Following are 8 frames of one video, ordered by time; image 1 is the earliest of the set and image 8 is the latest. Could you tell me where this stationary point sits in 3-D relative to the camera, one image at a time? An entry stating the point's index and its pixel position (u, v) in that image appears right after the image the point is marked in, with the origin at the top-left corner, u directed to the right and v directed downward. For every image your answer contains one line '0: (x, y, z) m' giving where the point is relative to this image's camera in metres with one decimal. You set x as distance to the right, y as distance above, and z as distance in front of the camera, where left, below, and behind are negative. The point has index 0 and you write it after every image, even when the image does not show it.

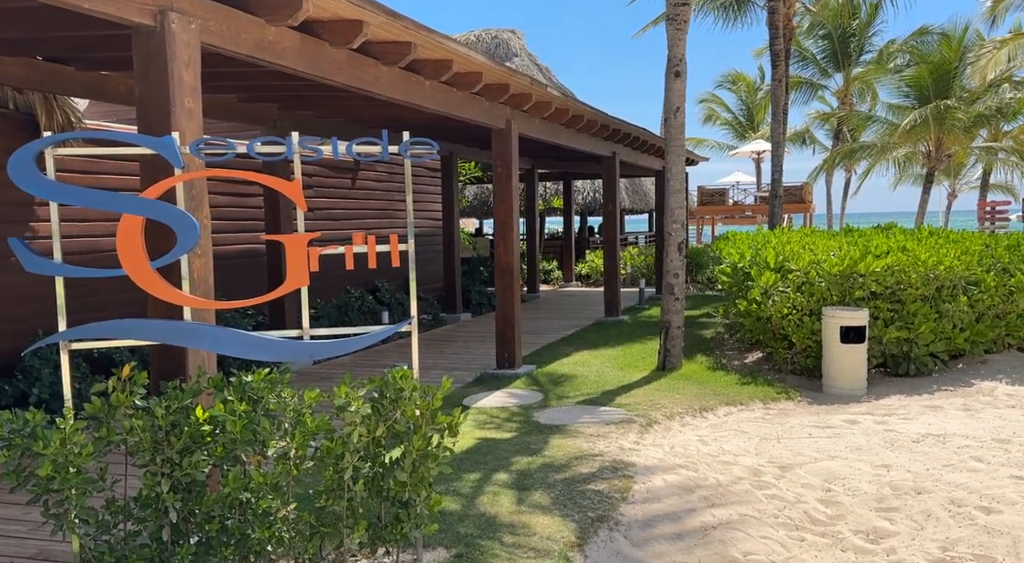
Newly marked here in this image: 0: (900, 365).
0: (+3.6, -0.8, +8.5) m
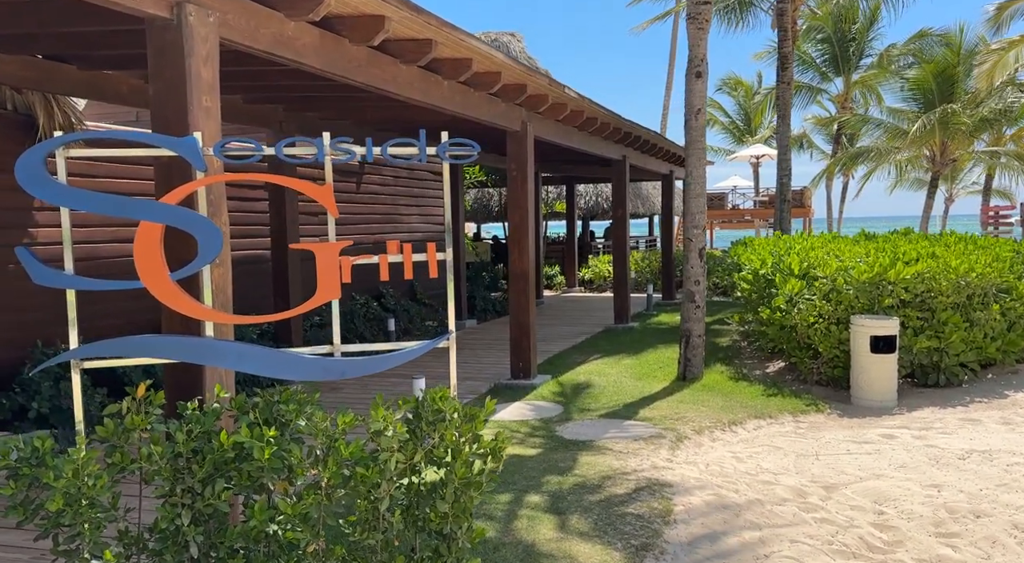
0: (+3.8, -0.9, +8.3) m
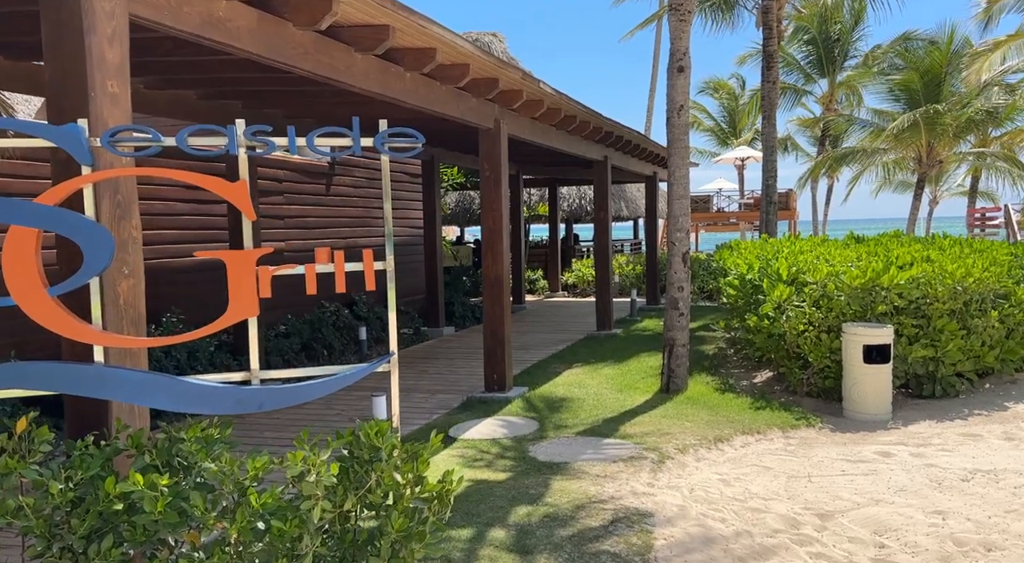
0: (+3.5, -0.9, +7.8) m
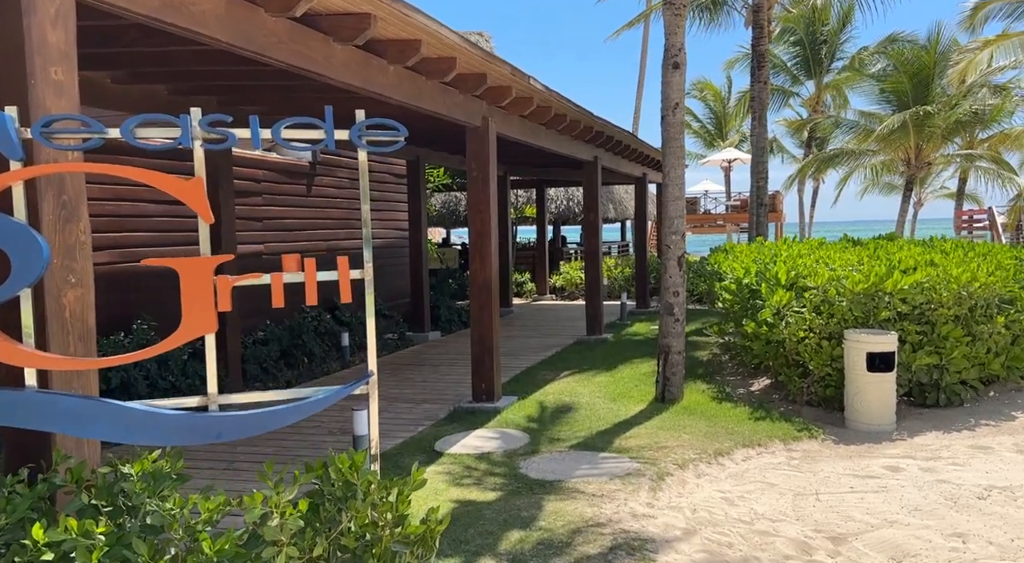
0: (+3.4, -0.9, +7.6) m
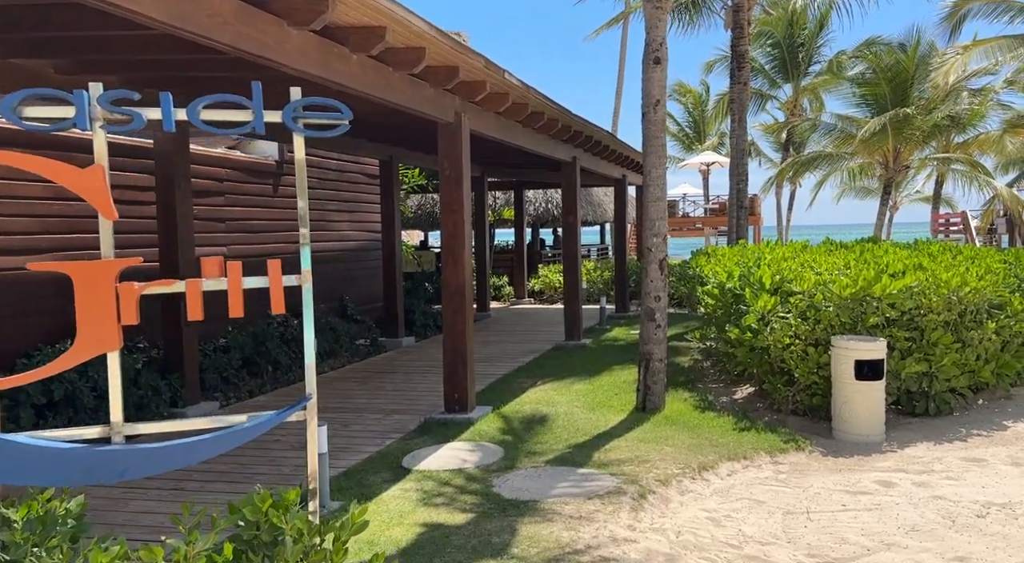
0: (+3.2, -1.0, +7.3) m
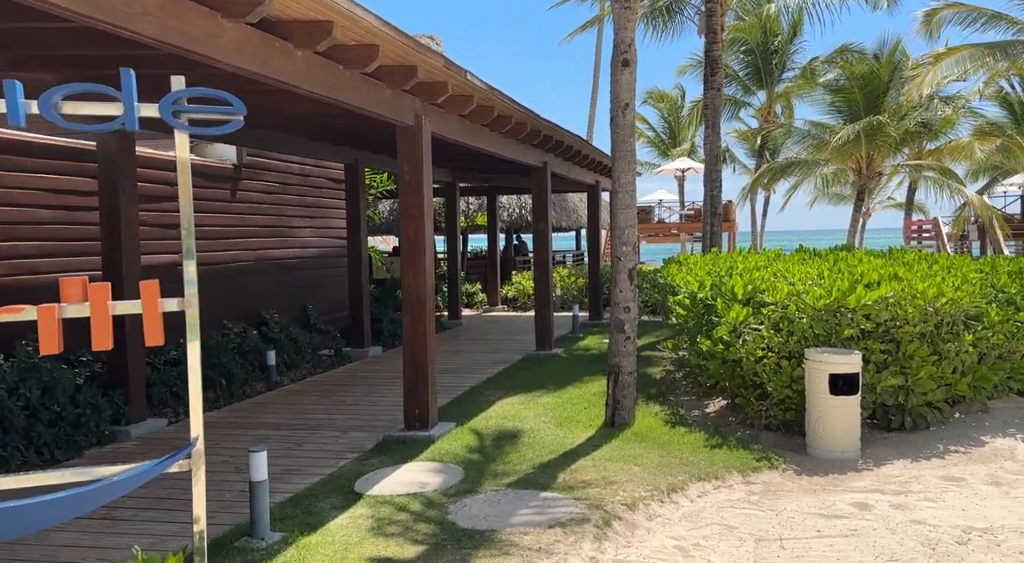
0: (+2.9, -1.1, +7.1) m
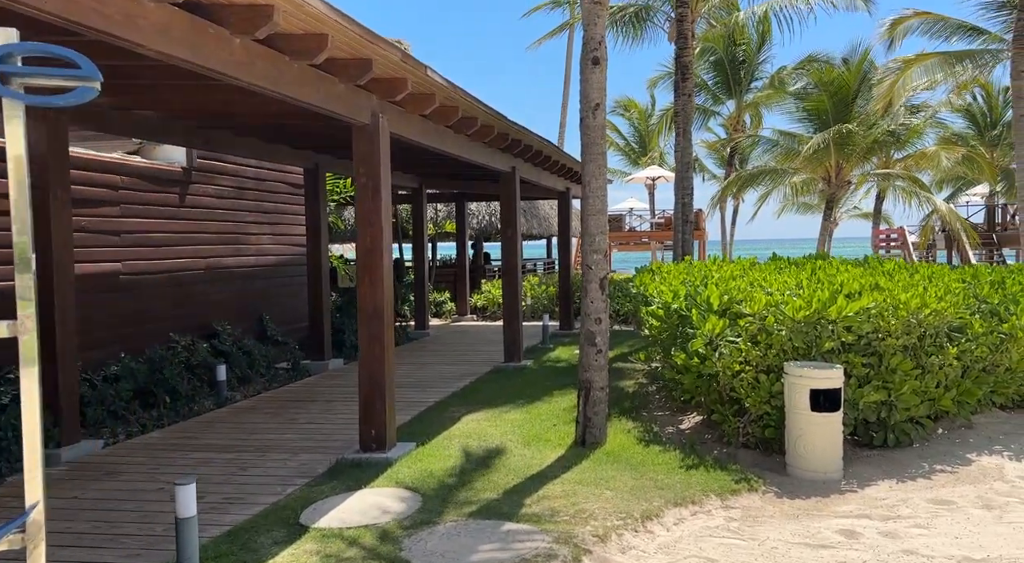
0: (+2.7, -1.1, +6.8) m
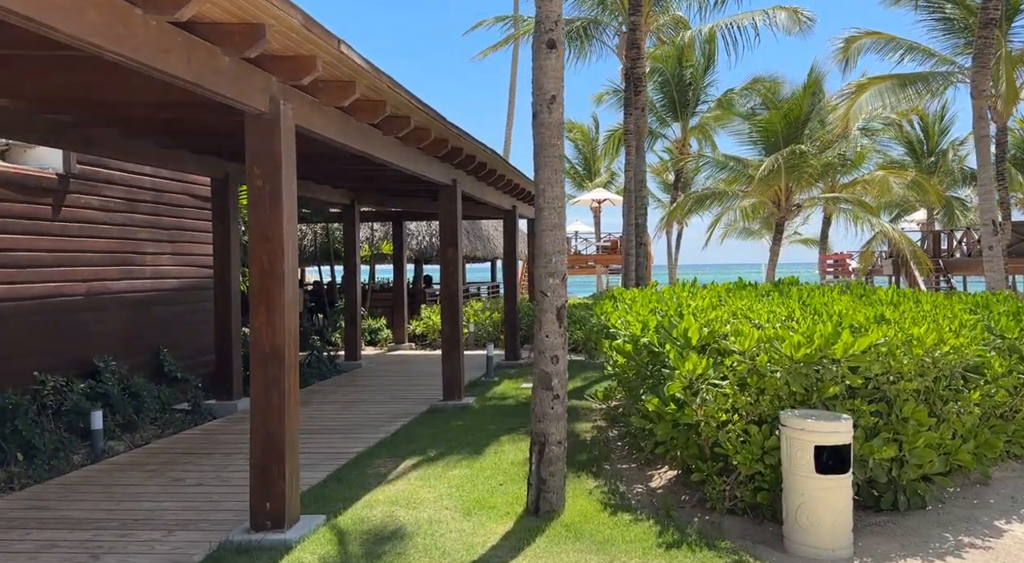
0: (+2.3, -1.3, +5.6) m
